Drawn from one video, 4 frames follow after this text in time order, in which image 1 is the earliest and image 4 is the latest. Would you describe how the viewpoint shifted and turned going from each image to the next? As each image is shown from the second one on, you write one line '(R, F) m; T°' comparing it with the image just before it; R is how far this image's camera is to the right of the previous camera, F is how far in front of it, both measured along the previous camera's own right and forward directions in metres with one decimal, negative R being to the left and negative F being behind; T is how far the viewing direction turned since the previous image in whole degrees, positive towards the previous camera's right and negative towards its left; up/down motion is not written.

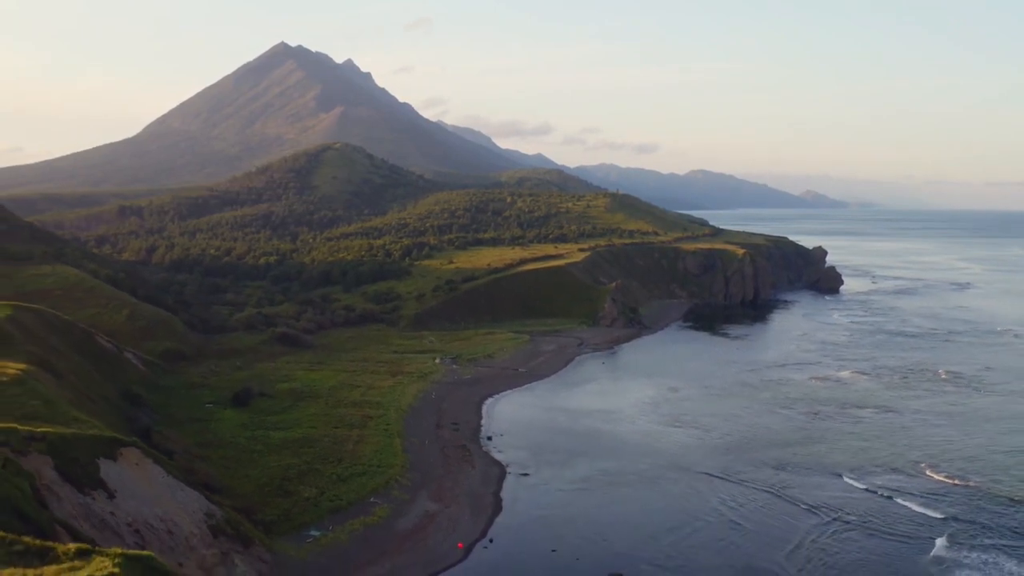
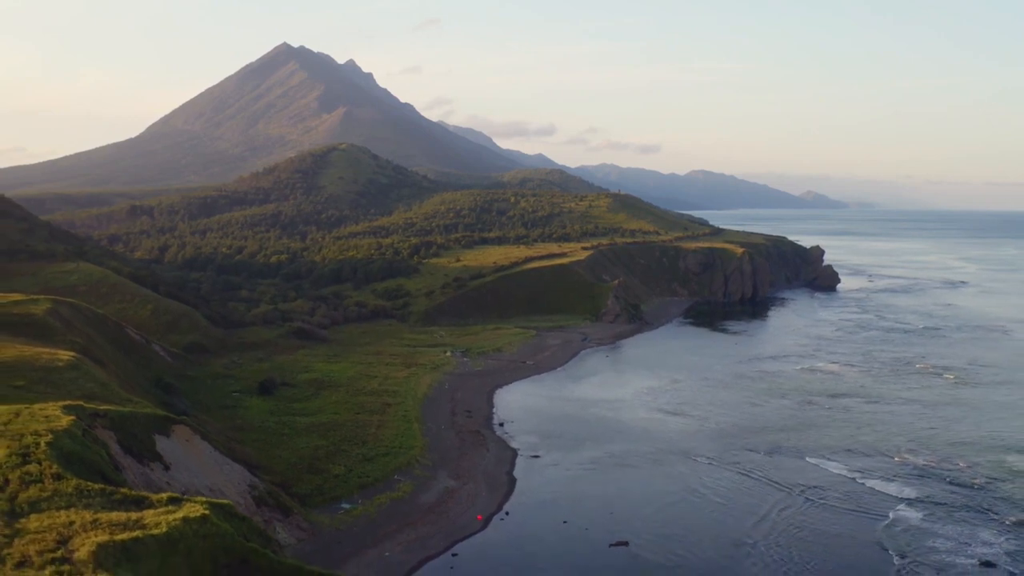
(-0.7, -2.8) m; 0°
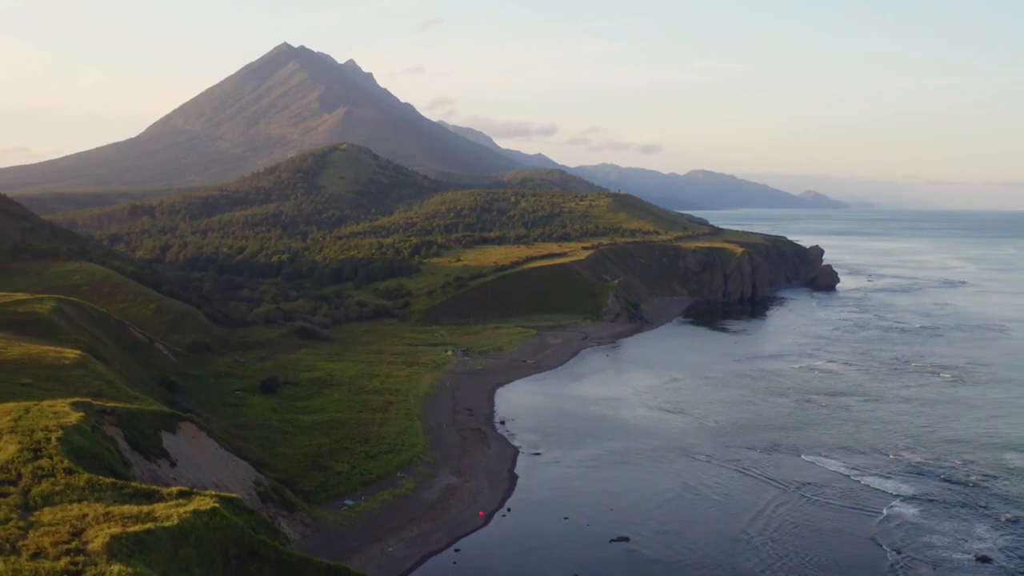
(-0.1, -0.4) m; 0°
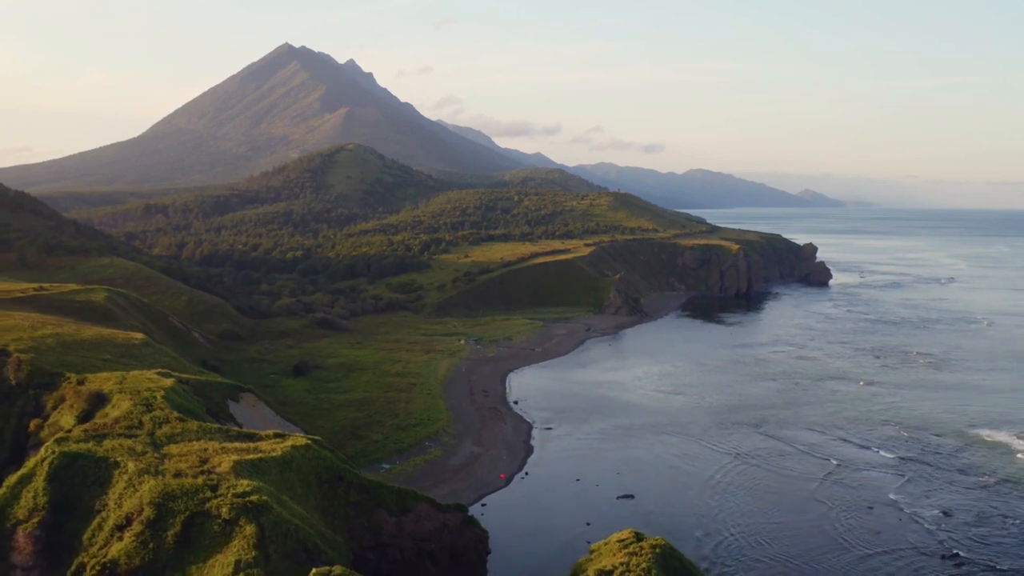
(-1.0, -4.6) m; 0°
